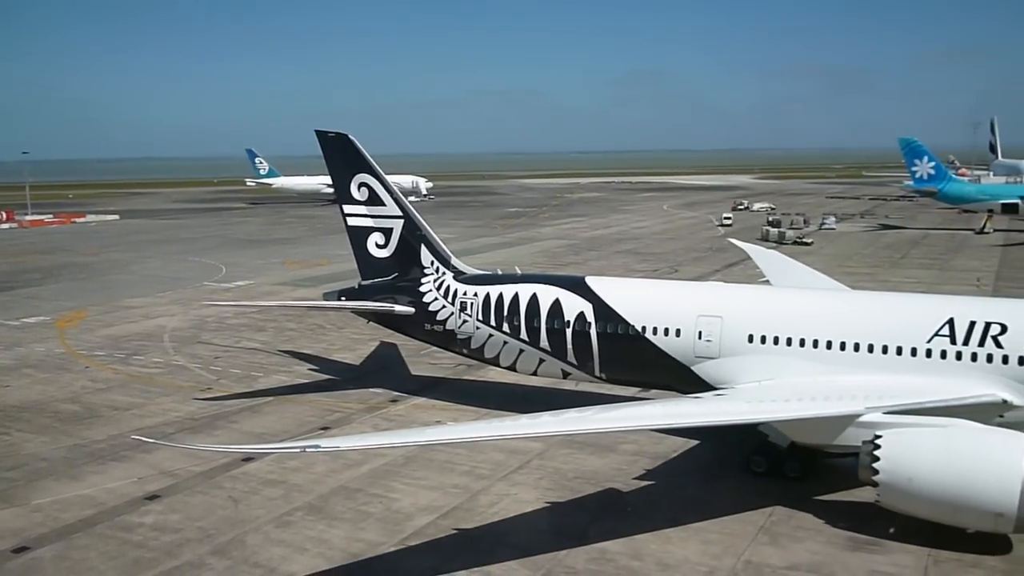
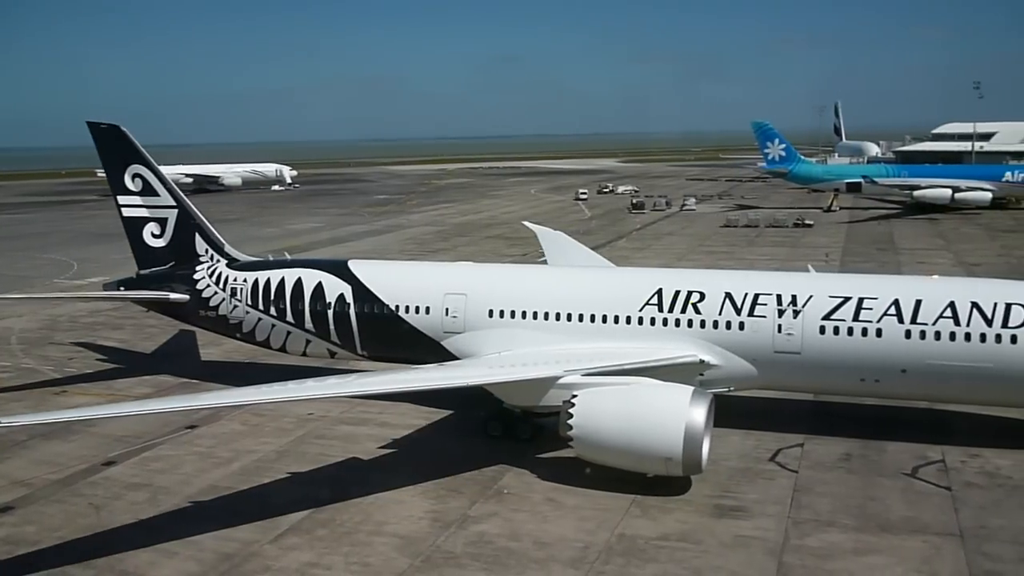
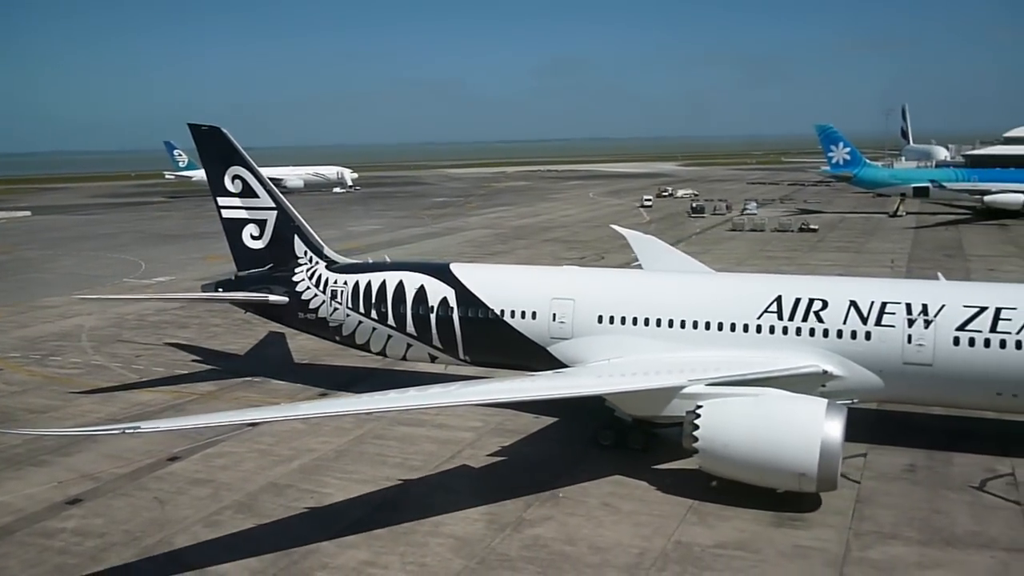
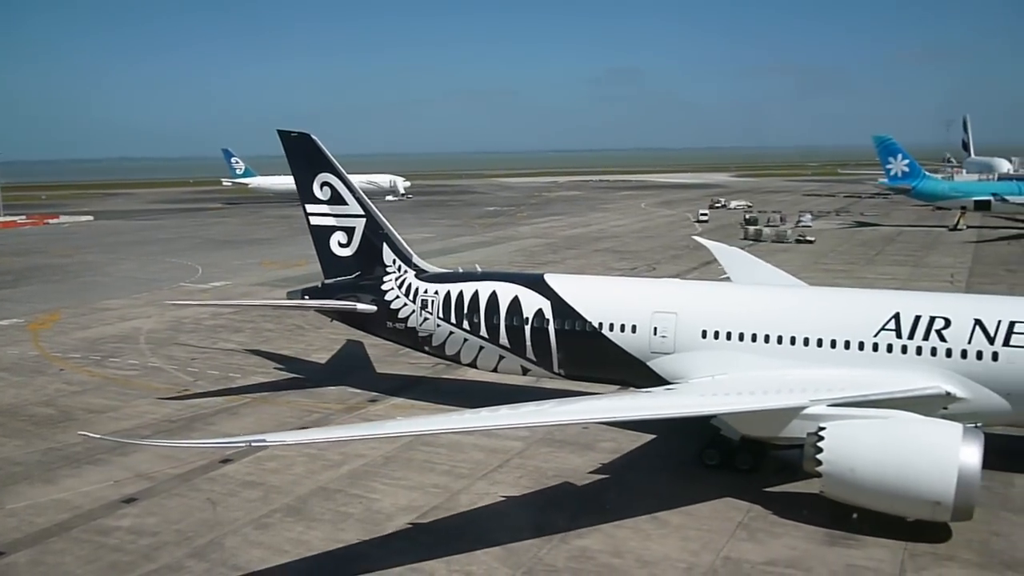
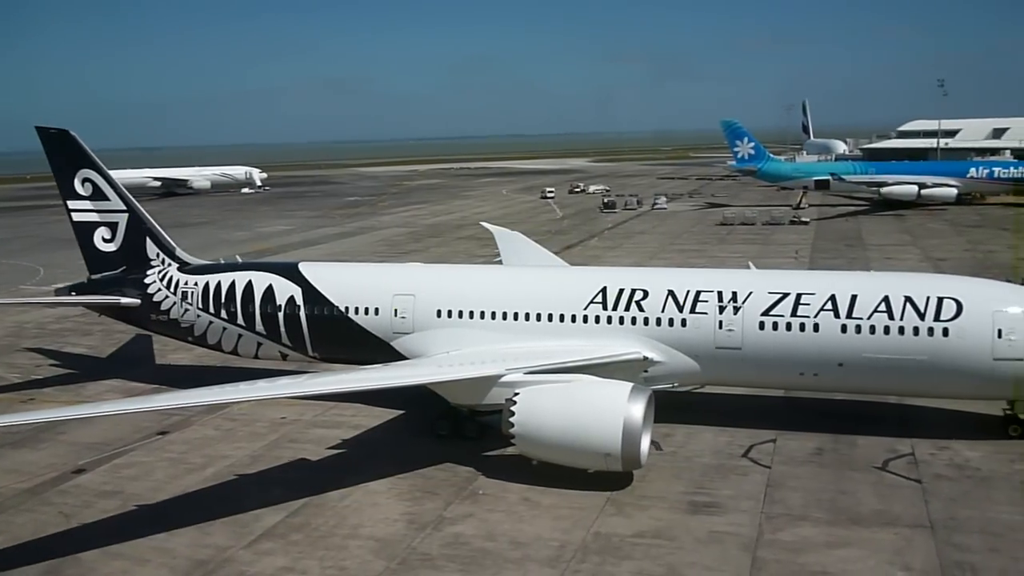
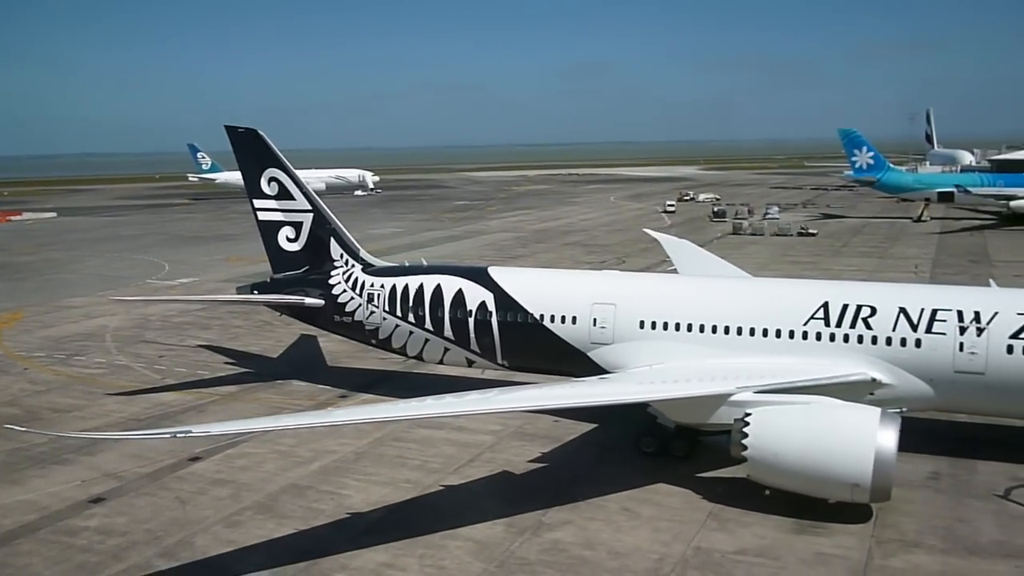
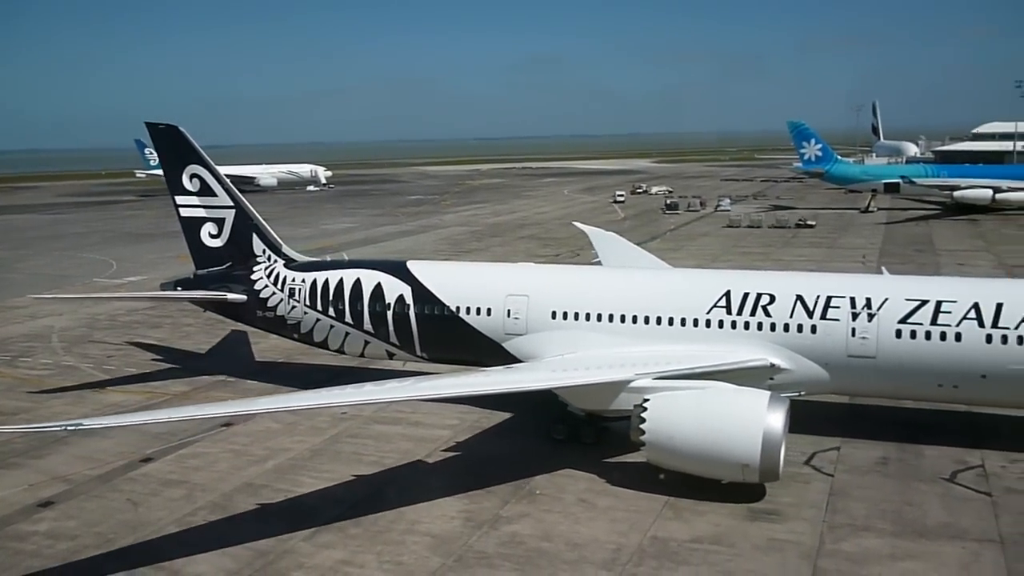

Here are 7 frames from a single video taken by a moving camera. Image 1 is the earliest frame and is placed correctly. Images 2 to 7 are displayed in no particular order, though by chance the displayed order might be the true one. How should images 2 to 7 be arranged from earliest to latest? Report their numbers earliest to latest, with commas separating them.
4, 6, 3, 7, 2, 5
